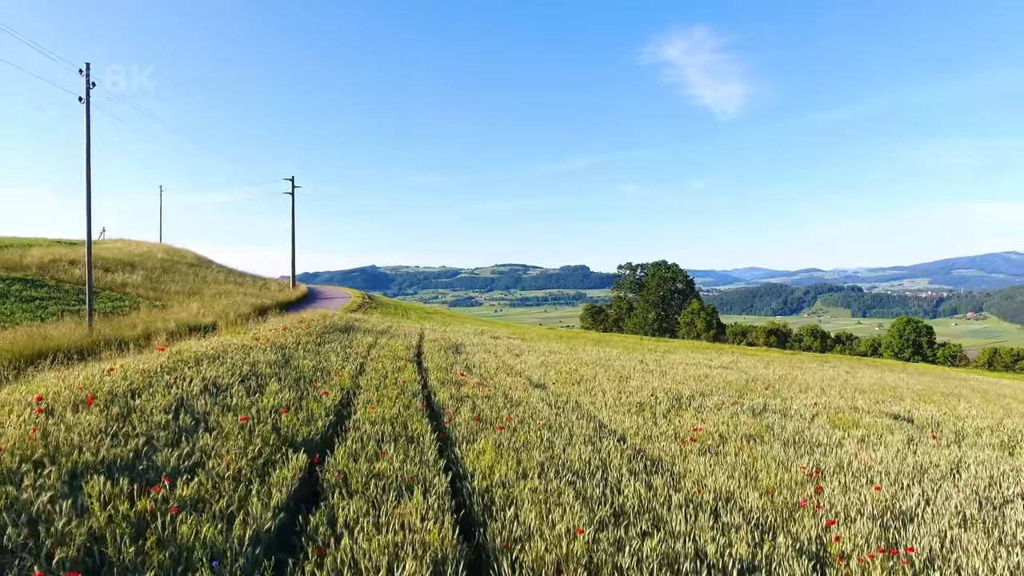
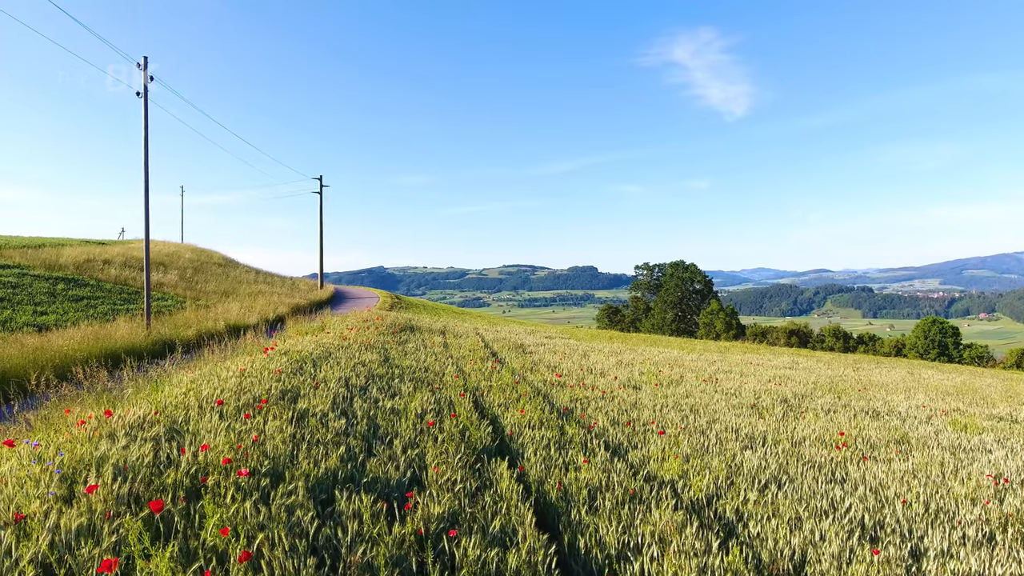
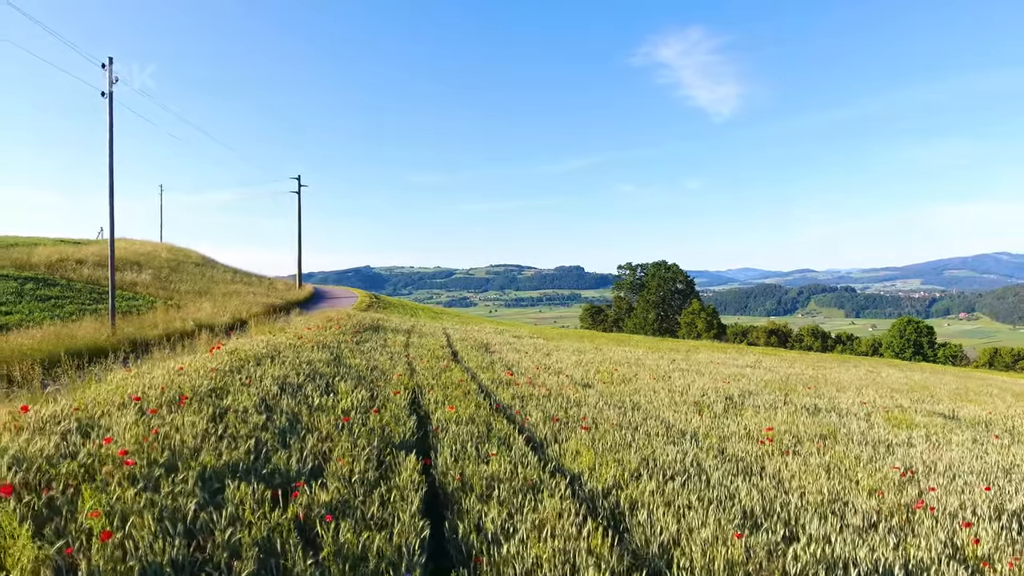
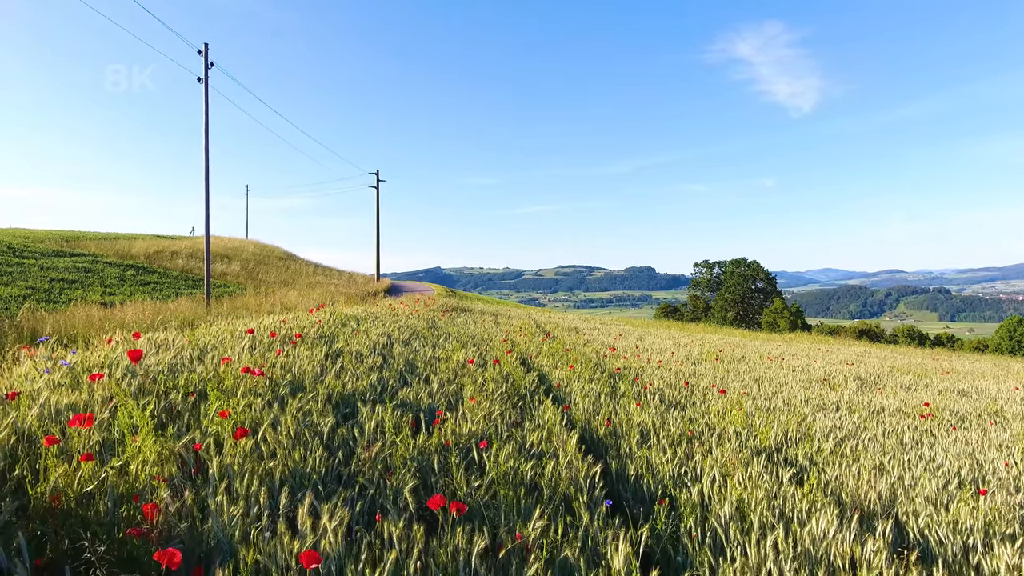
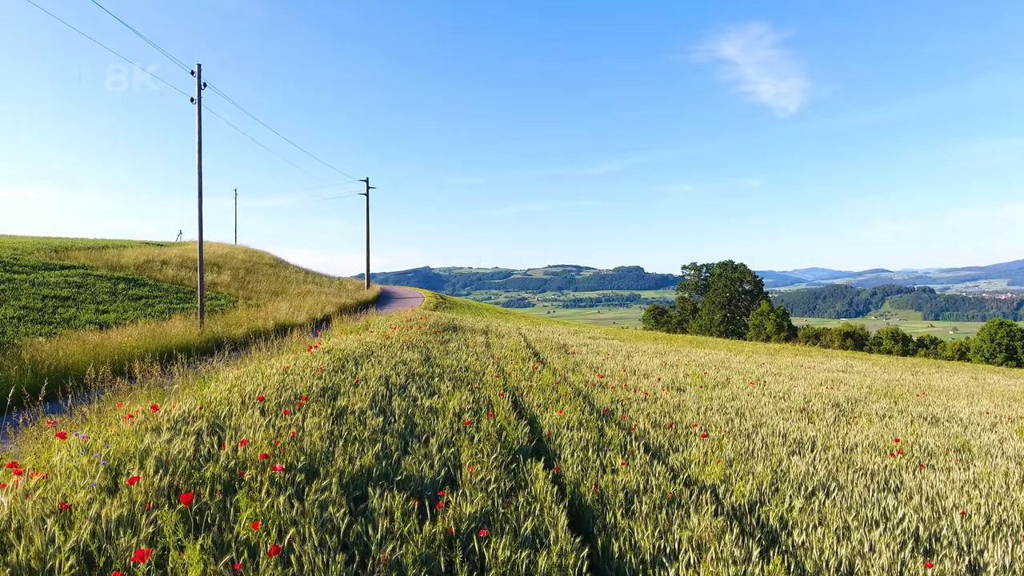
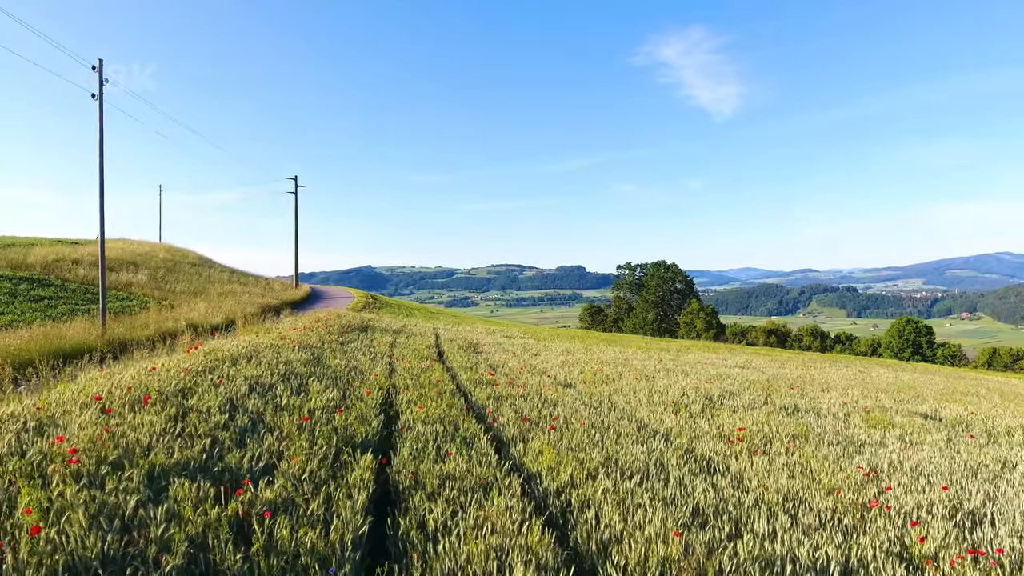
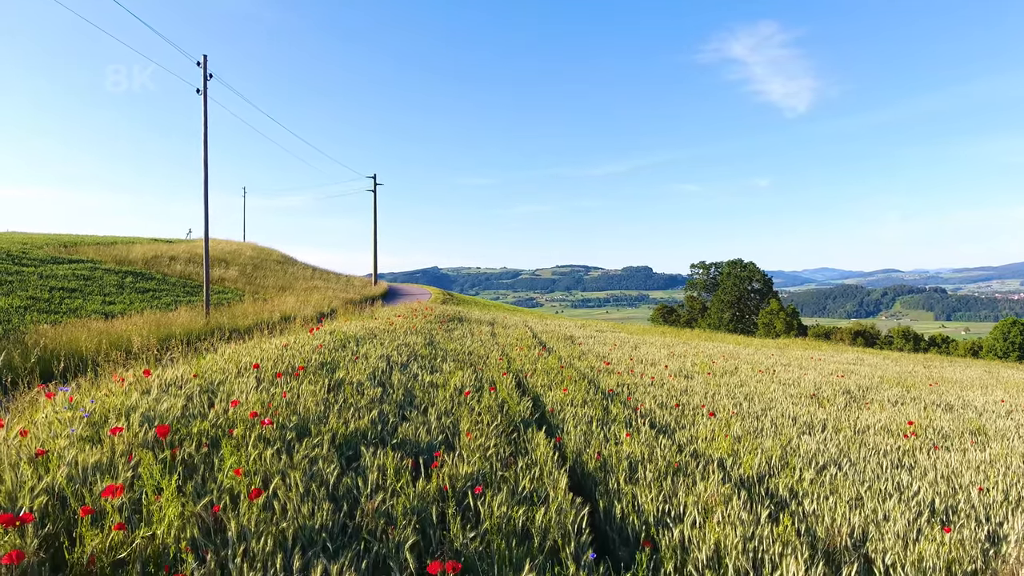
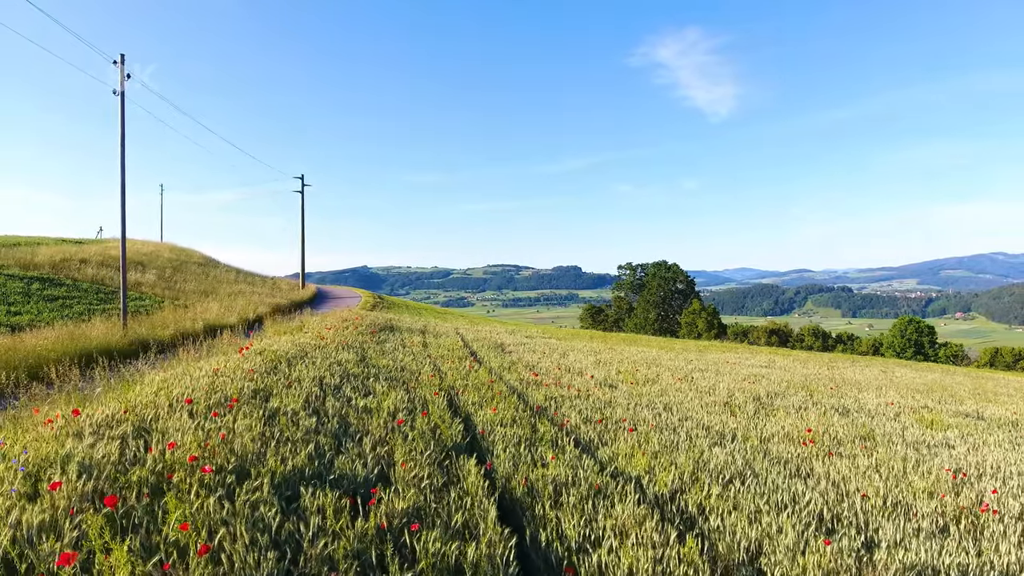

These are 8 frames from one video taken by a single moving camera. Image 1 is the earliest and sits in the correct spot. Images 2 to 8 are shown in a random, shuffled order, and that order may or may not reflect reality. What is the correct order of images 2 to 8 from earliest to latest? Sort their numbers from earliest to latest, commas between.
6, 3, 8, 2, 5, 7, 4
